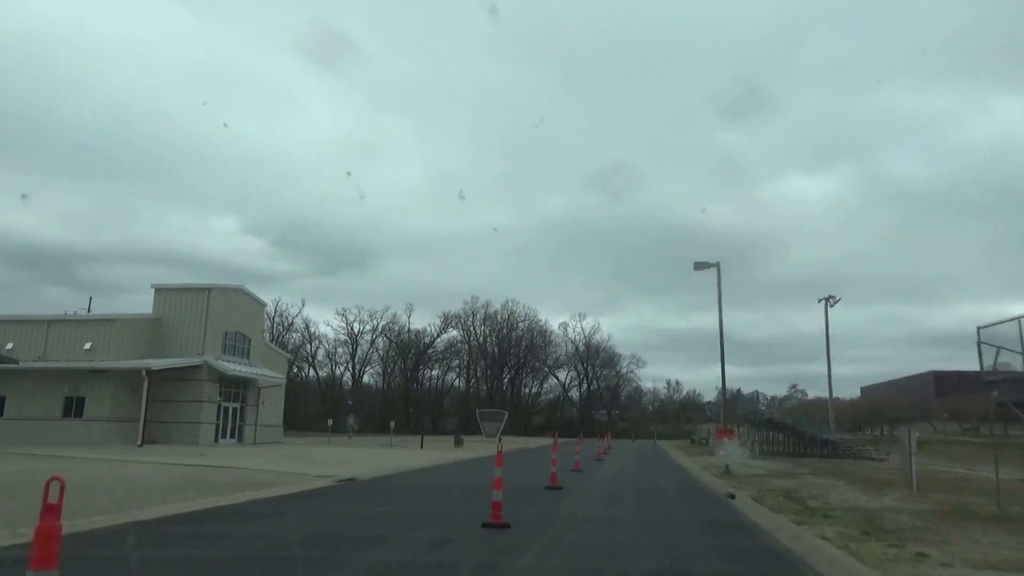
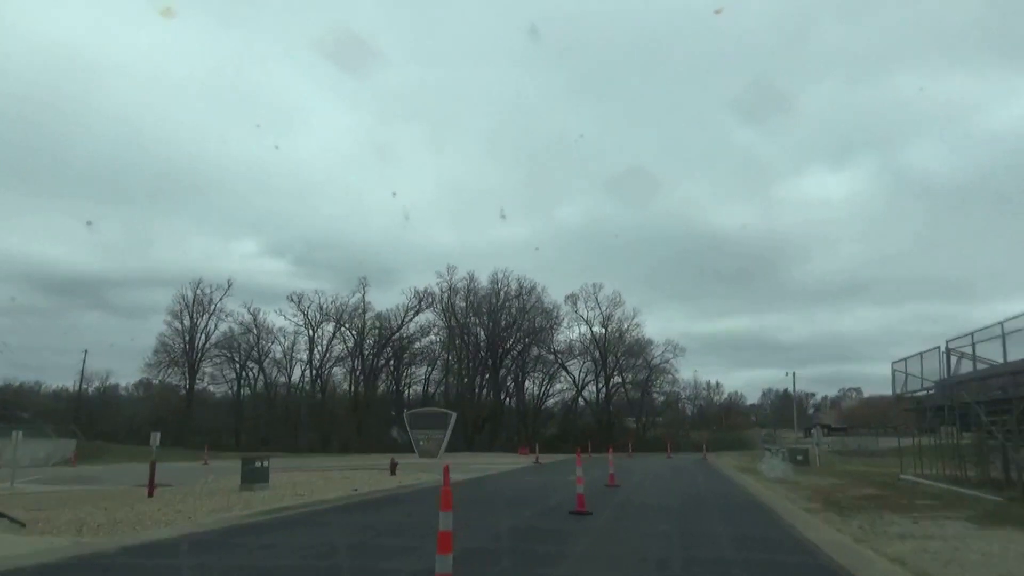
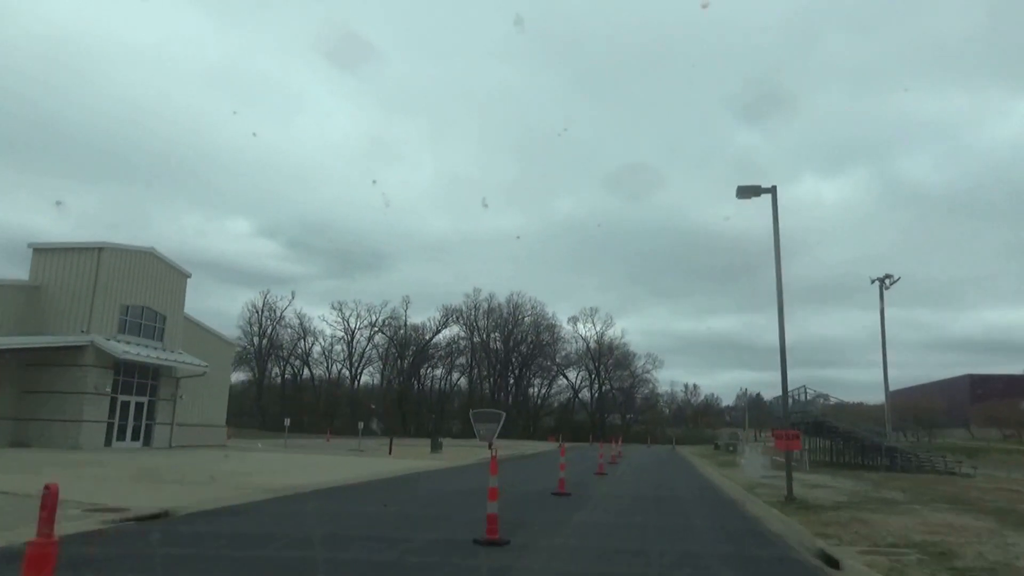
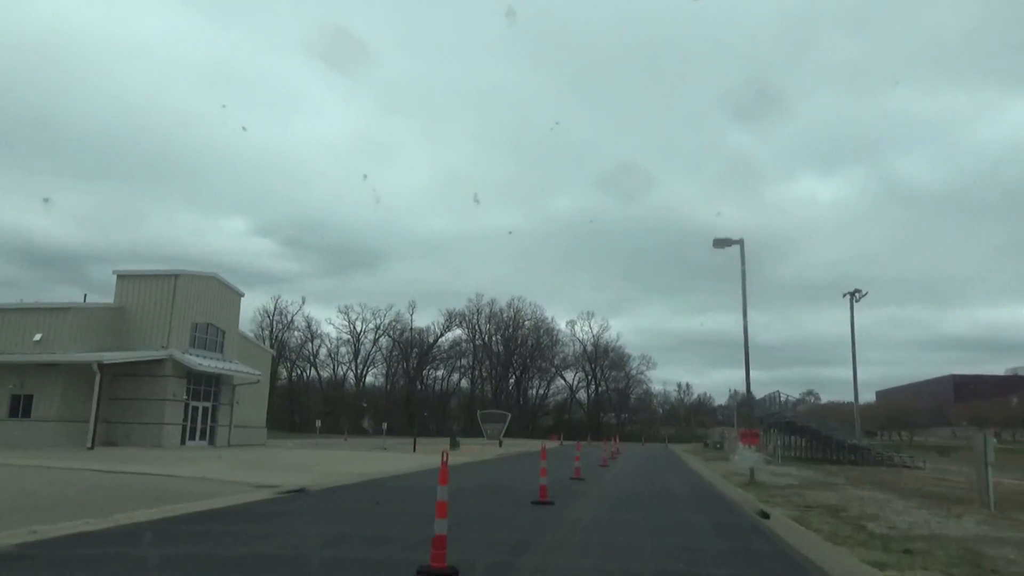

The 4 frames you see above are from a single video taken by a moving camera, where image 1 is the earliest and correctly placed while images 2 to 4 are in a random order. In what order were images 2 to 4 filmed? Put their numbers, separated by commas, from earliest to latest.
4, 3, 2
